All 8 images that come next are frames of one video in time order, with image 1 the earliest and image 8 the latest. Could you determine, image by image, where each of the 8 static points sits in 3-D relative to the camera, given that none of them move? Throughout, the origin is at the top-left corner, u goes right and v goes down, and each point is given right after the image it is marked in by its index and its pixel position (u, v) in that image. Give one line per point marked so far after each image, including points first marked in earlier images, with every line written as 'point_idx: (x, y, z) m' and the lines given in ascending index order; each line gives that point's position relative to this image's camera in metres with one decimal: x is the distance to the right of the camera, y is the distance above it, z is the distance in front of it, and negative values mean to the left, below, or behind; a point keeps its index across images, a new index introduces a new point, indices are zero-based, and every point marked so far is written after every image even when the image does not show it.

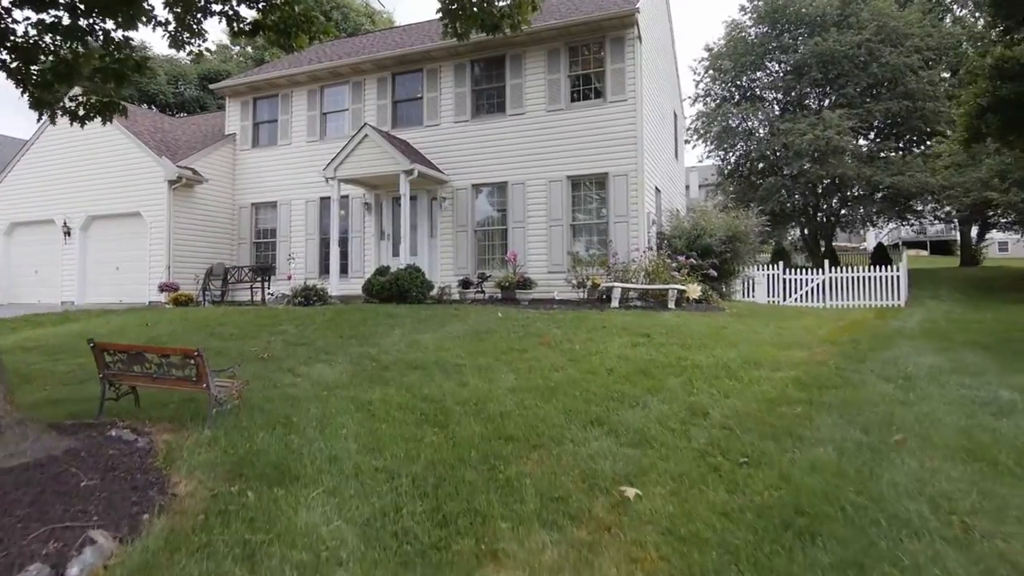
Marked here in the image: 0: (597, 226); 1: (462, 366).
0: (+1.6, +1.2, +12.1) m
1: (-0.4, -0.6, +5.4) m
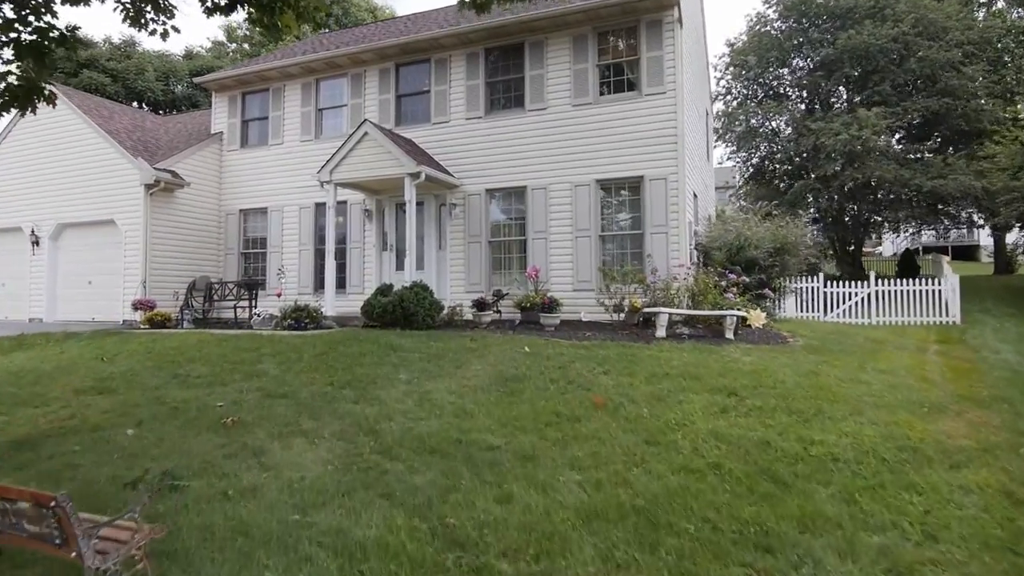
0: (+1.9, +0.8, +10.6) m
1: (-0.1, -1.0, +3.8) m
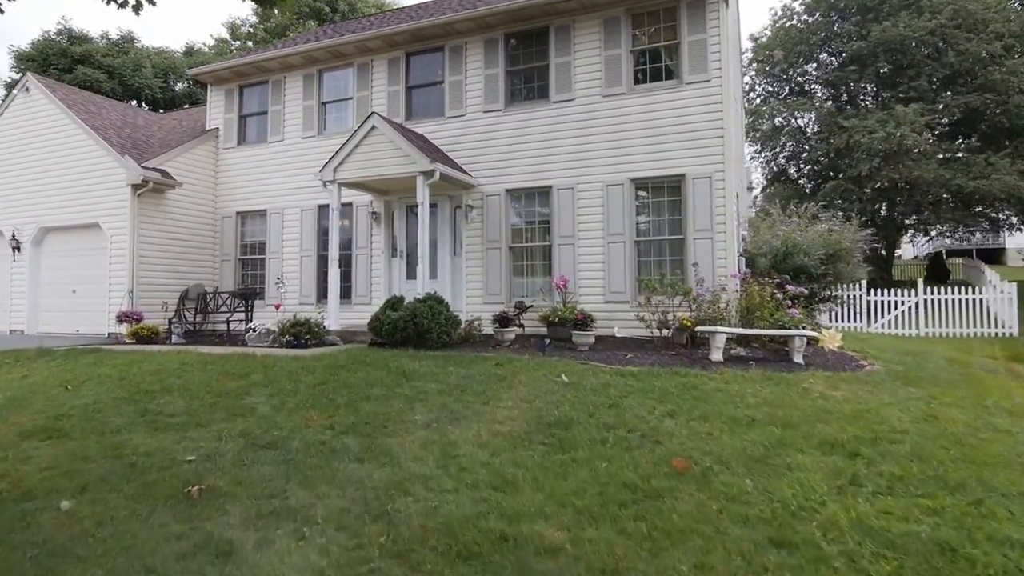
0: (+2.3, +0.7, +9.4) m
1: (+0.2, -1.1, +2.7) m
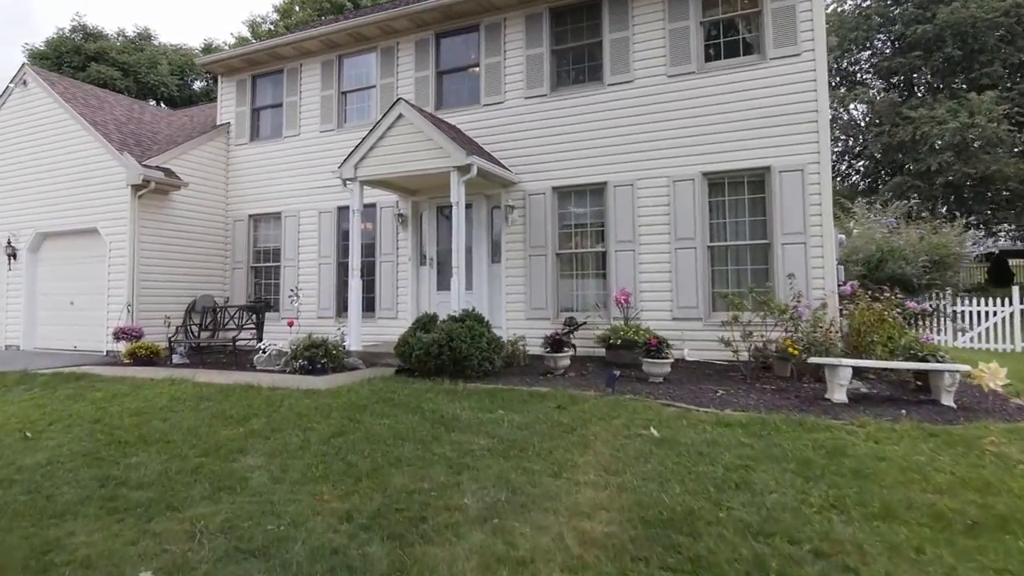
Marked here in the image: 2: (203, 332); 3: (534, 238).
0: (+2.9, +0.5, +7.9) m
1: (+0.6, -1.3, +1.3) m
2: (-5.0, -0.7, +10.3) m
3: (+0.3, +0.7, +8.9) m
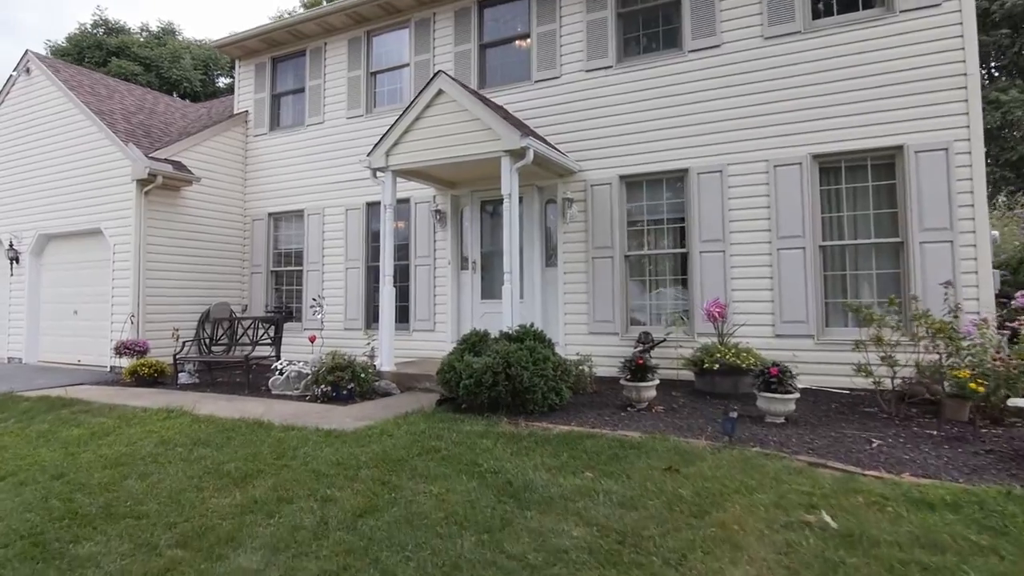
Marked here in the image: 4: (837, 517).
0: (+3.6, +0.4, +6.4) m
1: (+1.0, -1.4, -0.2) m
2: (-4.2, -0.8, +9.1) m
3: (+1.0, +0.6, +7.5) m
4: (+1.6, -1.1, +3.2) m
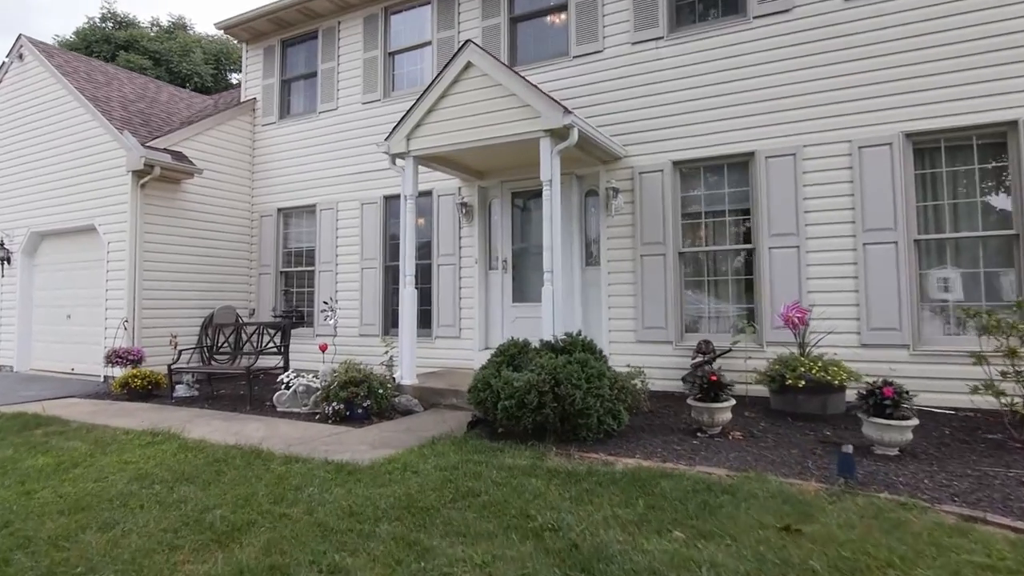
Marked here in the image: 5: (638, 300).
0: (+3.9, +0.4, +5.4) m
1: (+1.2, -1.4, -1.1) m
2: (-3.8, -0.8, +8.3) m
3: (+1.4, +0.6, +6.5) m
4: (+1.9, -1.1, +2.3) m
5: (+1.3, -0.1, +6.6) m
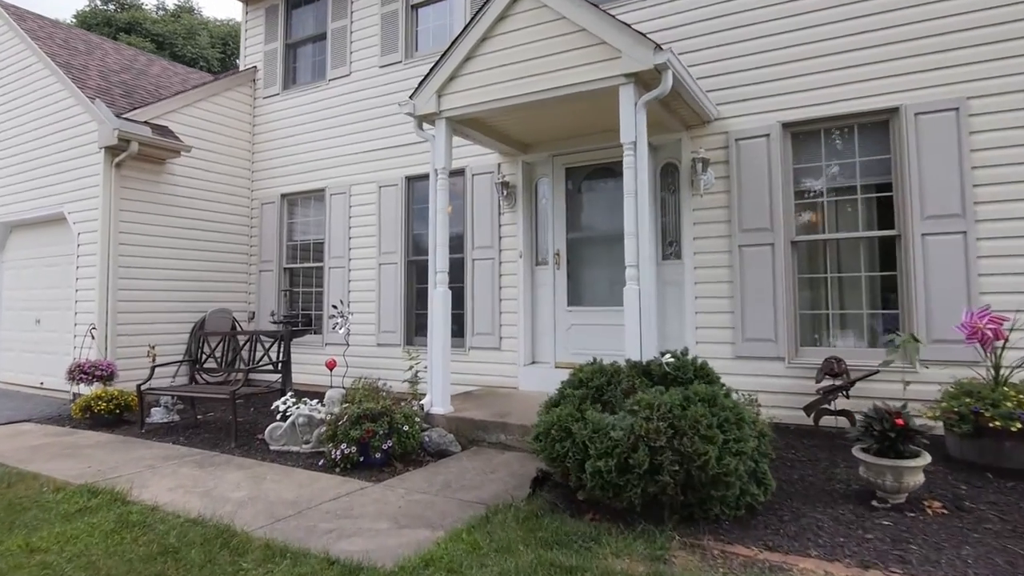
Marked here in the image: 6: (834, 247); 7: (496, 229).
0: (+4.4, +0.4, +3.8) m
1: (+1.5, -1.4, -2.6) m
2: (-3.3, -0.8, +6.9) m
3: (+1.9, +0.6, +5.0) m
4: (+2.3, -1.1, +0.8) m
5: (+1.8, -0.1, +5.1) m
6: (+2.4, +0.3, +4.9) m
7: (-0.2, +0.6, +6.3) m
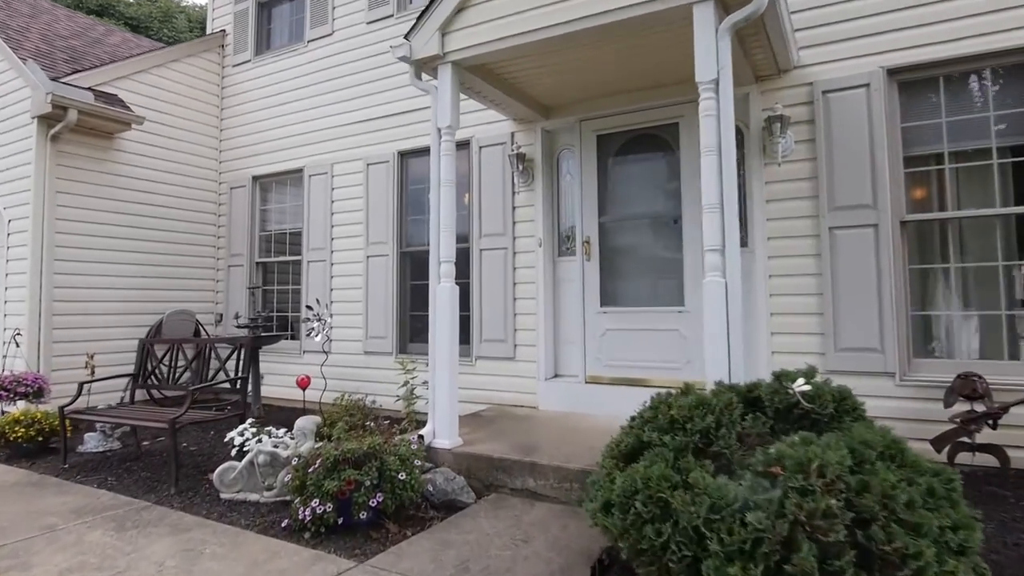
0: (+4.6, +0.4, +2.7) m
1: (+1.8, -1.3, -3.7) m
2: (-3.1, -0.8, +5.7) m
3: (+2.0, +0.6, +3.9) m
4: (+2.5, -1.1, -0.3) m
5: (+1.9, -0.1, +3.9) m
6: (+2.6, +0.3, +3.8) m
7: (0.0, +0.6, +5.2) m
